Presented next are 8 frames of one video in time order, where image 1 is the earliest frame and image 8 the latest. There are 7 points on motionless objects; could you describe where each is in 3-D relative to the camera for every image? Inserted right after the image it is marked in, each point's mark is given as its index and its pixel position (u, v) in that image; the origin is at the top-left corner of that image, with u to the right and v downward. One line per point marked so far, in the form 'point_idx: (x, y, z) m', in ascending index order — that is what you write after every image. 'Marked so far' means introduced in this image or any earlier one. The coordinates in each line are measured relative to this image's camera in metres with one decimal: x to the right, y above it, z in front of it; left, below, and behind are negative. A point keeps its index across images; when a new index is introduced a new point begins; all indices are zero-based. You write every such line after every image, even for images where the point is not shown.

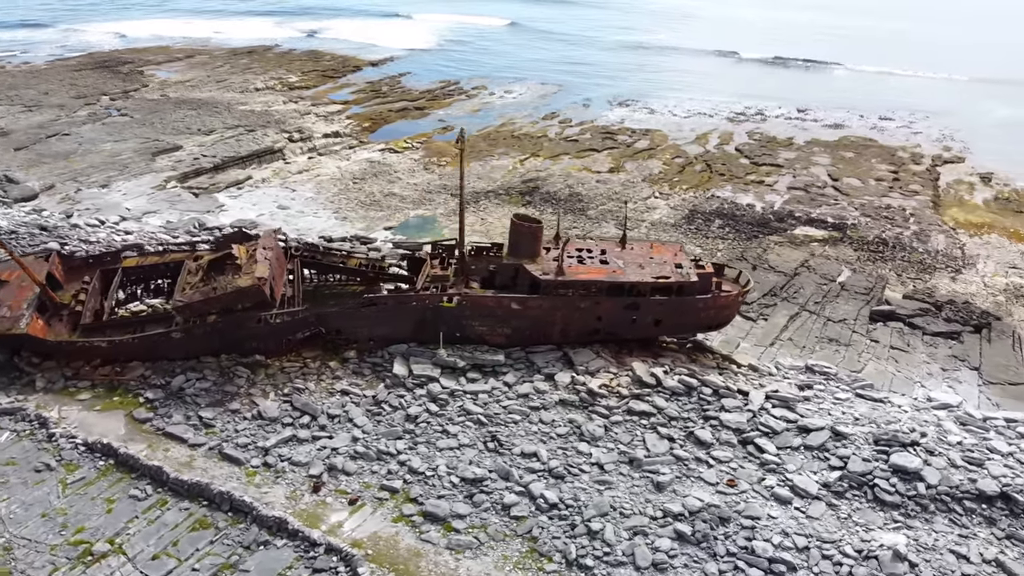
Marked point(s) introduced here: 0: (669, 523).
0: (+1.9, -2.7, +9.4) m
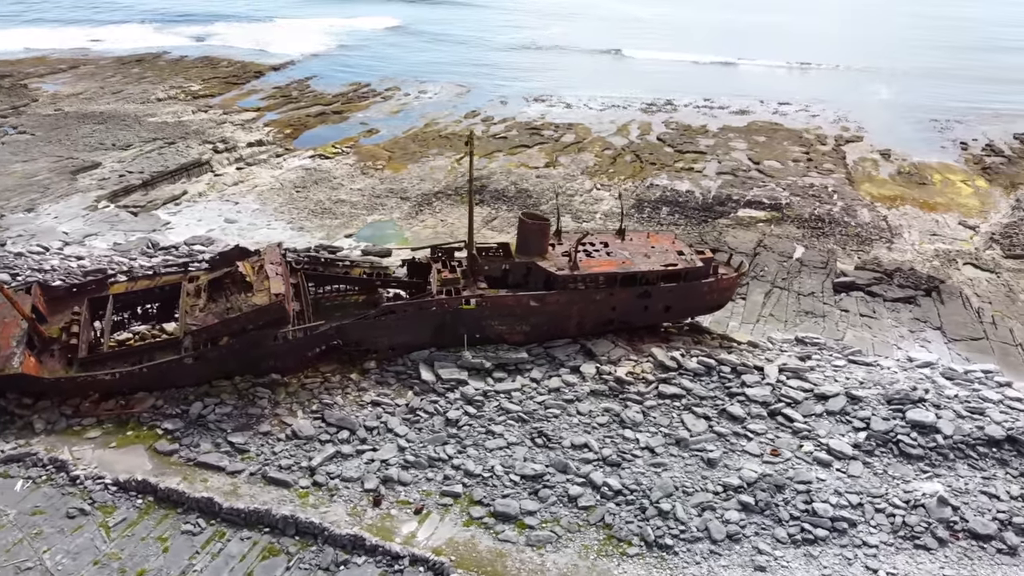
0: (+2.7, -2.6, +9.9) m
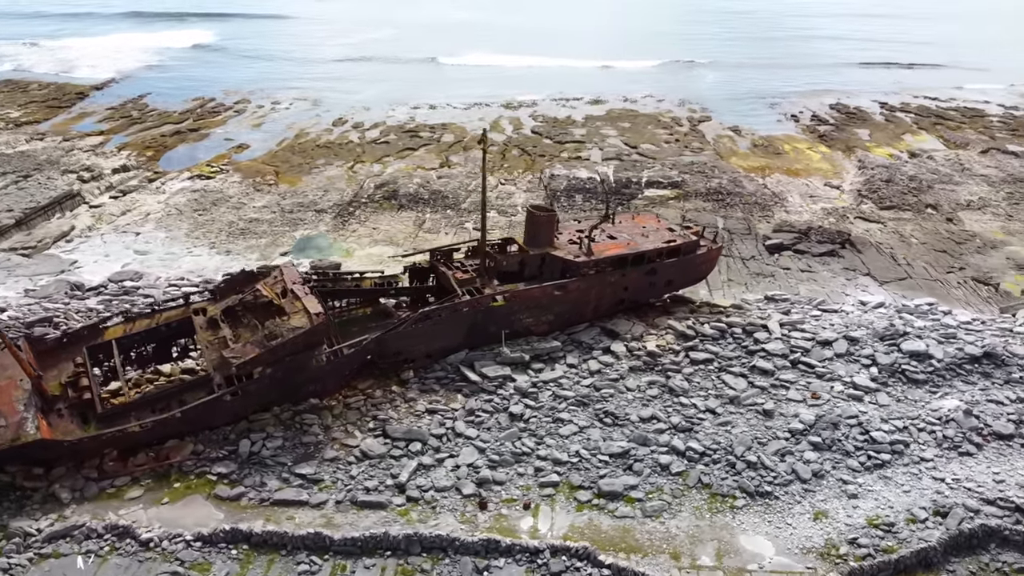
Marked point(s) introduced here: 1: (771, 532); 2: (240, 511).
0: (+3.9, -2.0, +10.8) m
1: (+3.1, -2.9, +9.5) m
2: (-3.3, -2.7, +9.8) m
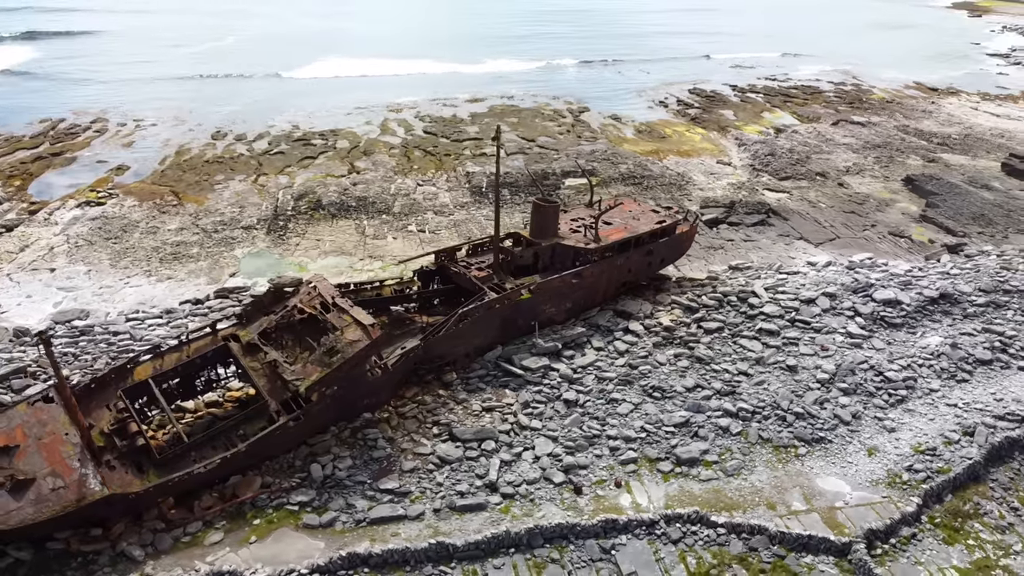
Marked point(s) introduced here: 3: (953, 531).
0: (+4.7, -1.5, +11.9) m
1: (+4.2, -2.4, +10.4) m
2: (-2.0, -2.9, +9.4) m
3: (+5.3, -2.9, +9.5) m
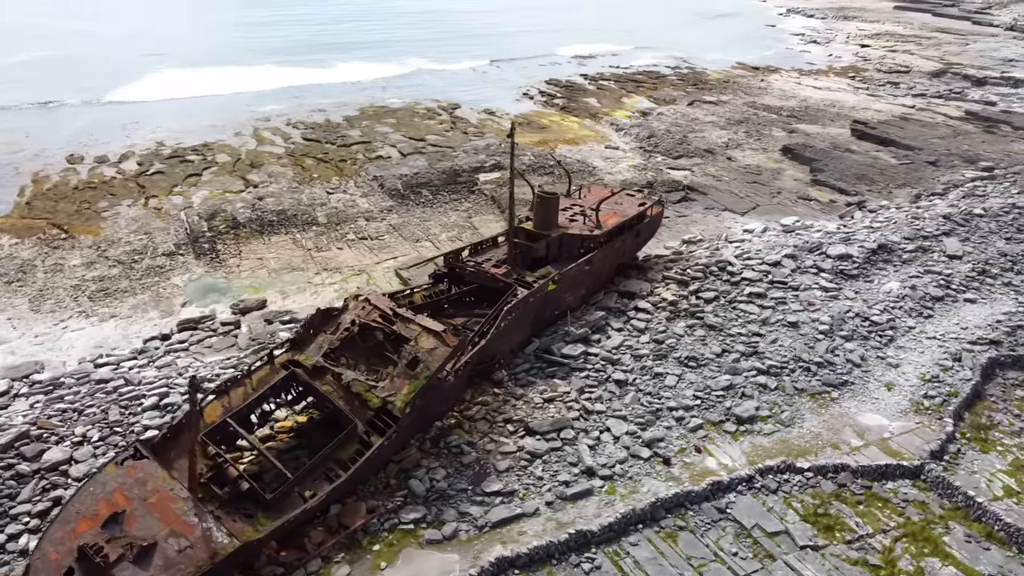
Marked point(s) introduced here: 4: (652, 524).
0: (+5.2, -0.8, +13.2) m
1: (+5.2, -1.7, +11.7) m
2: (-0.5, -3.0, +9.2) m
3: (+6.5, -2.1, +11.0) m
4: (+1.7, -2.8, +9.6) m
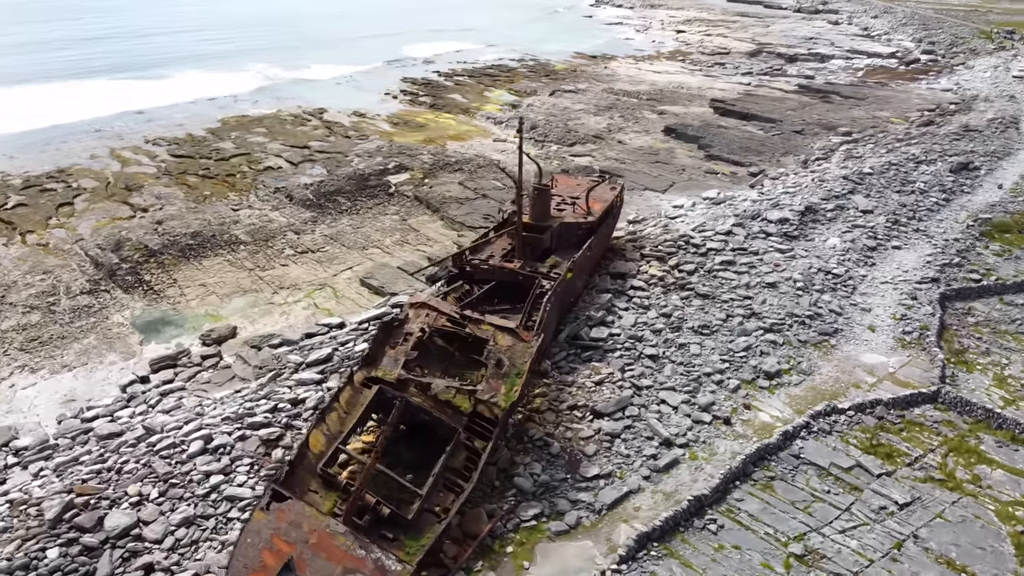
0: (+5.3, -0.1, +14.6) m
1: (+5.8, -1.0, +13.1) m
2: (+1.0, -2.8, +9.4) m
3: (+7.2, -1.2, +12.8) m
4: (+3.0, -2.4, +10.3) m
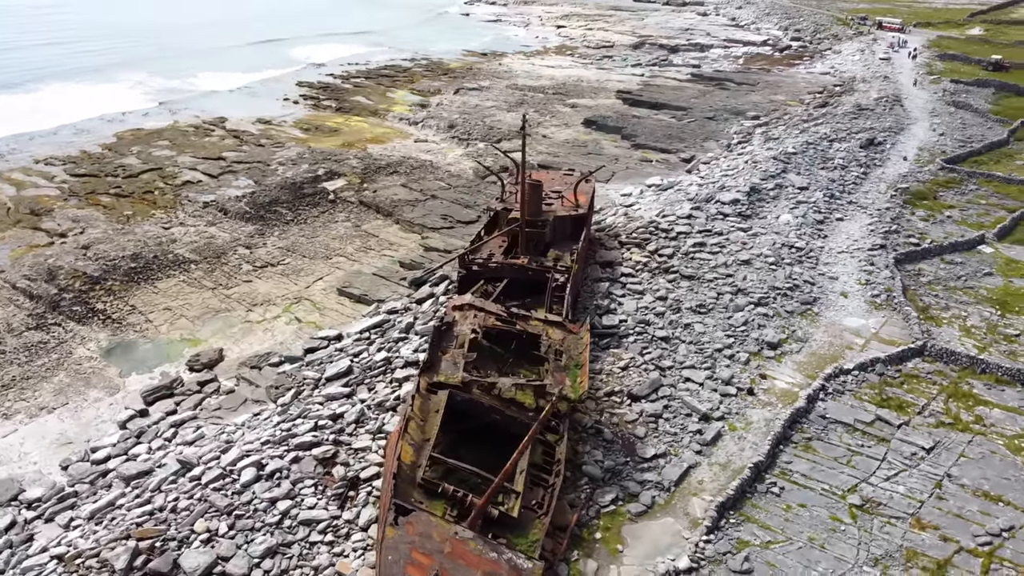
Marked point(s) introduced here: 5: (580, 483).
0: (+5.2, +0.4, +15.6) m
1: (+5.9, -0.4, +14.2) m
2: (+1.9, -2.7, +9.8) m
3: (+7.4, -0.5, +14.1) m
4: (+3.7, -2.1, +10.9) m
5: (+0.8, -2.4, +9.9) m
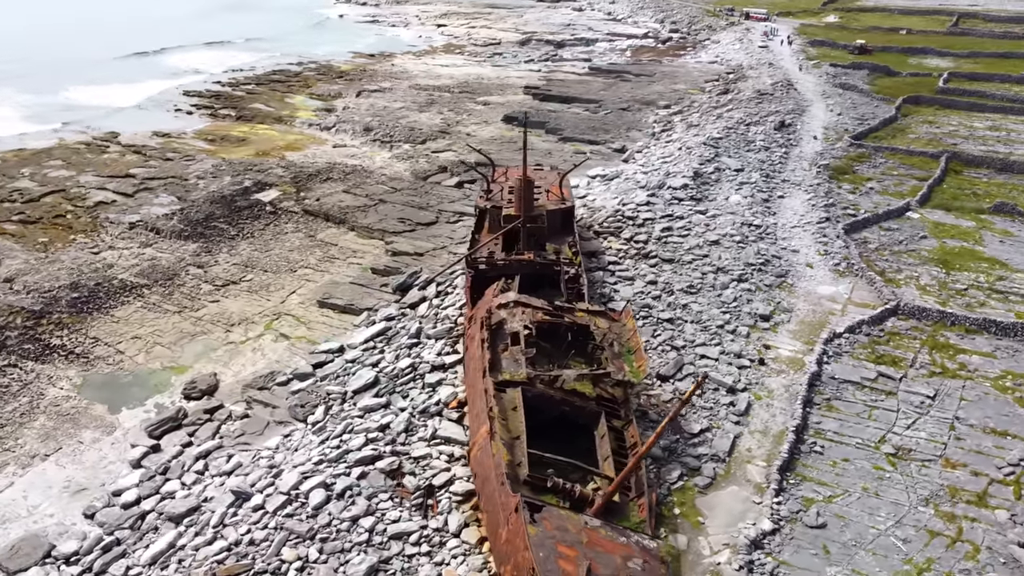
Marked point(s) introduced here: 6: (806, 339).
0: (+4.8, +0.9, +16.5) m
1: (+5.8, +0.1, +15.3) m
2: (+2.8, -2.4, +10.3) m
3: (+7.3, +0.1, +15.4) m
4: (+4.4, -1.7, +11.7) m
5: (+1.7, -2.2, +10.2) m
6: (+4.9, -0.9, +13.4) m
